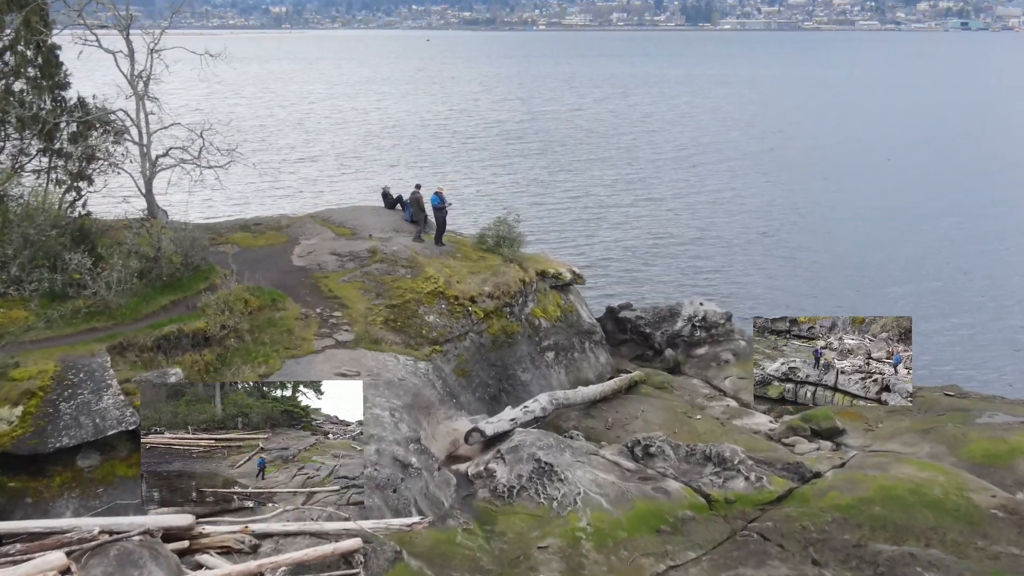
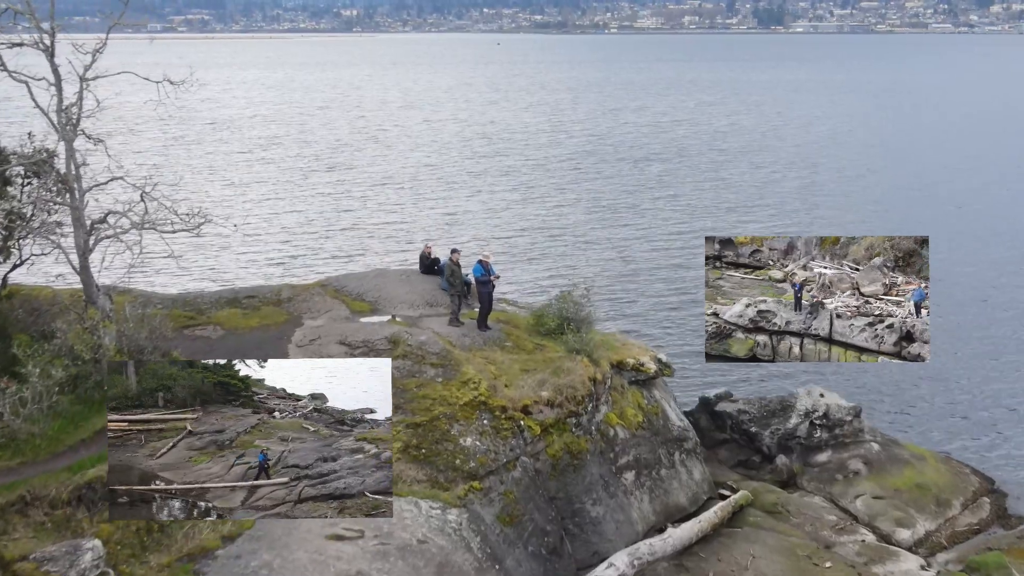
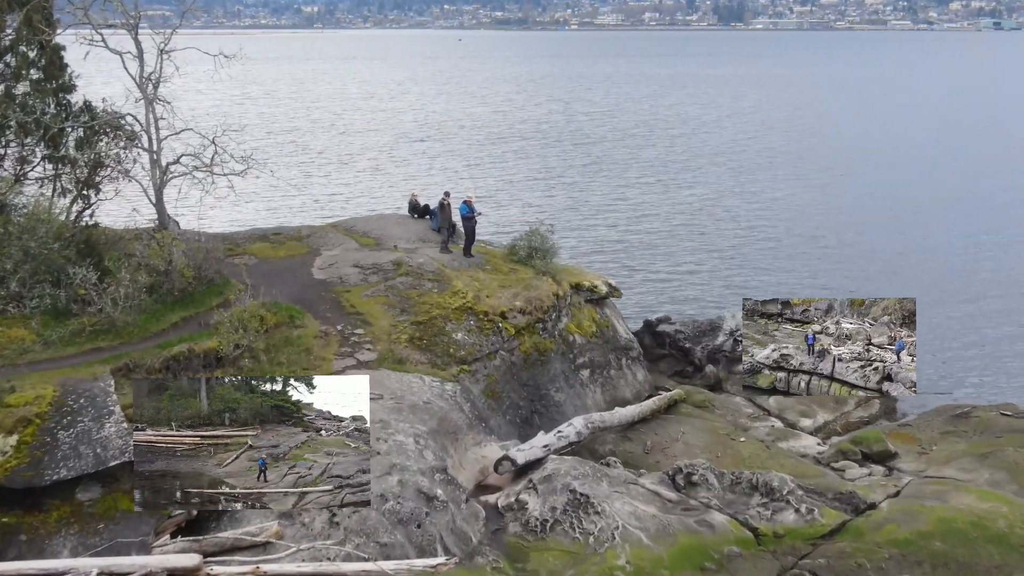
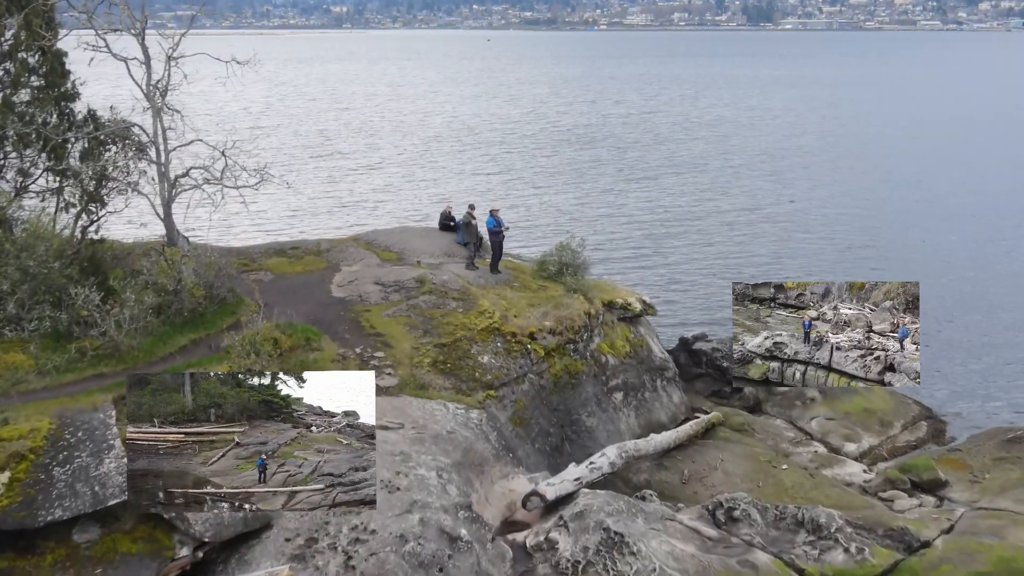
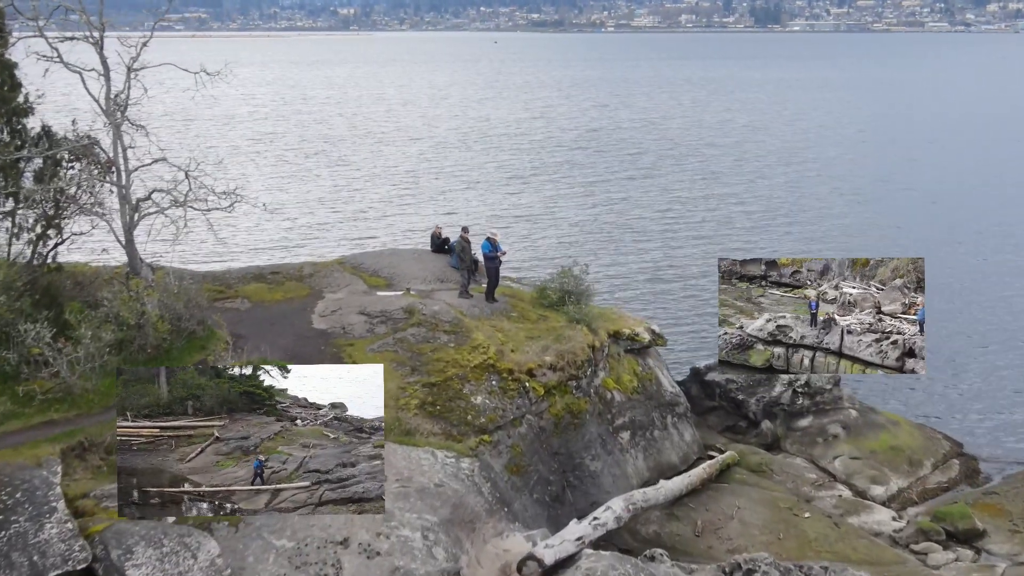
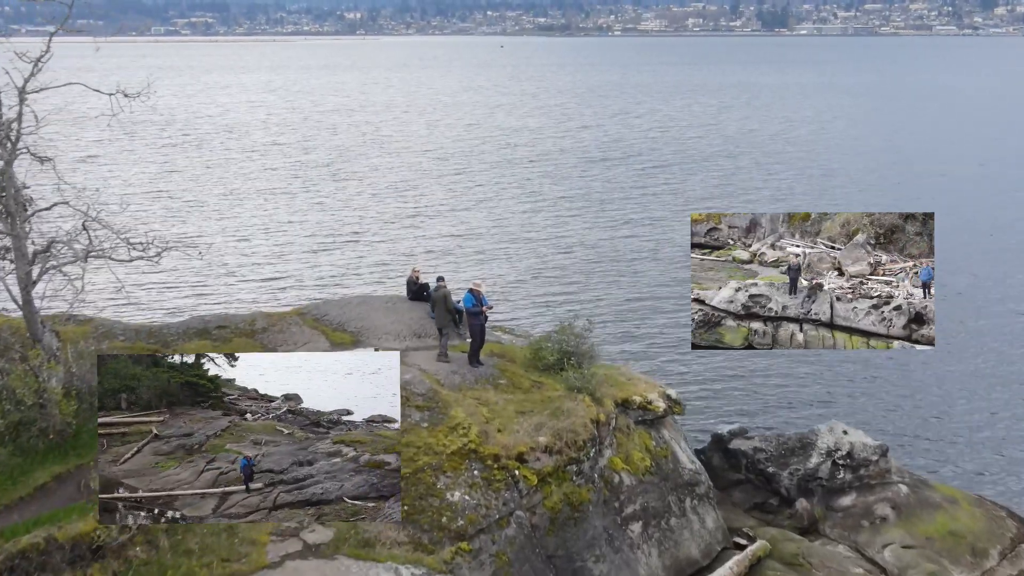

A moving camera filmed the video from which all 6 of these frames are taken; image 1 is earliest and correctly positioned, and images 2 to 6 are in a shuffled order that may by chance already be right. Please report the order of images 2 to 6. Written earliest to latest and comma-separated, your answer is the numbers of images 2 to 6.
3, 4, 5, 2, 6
